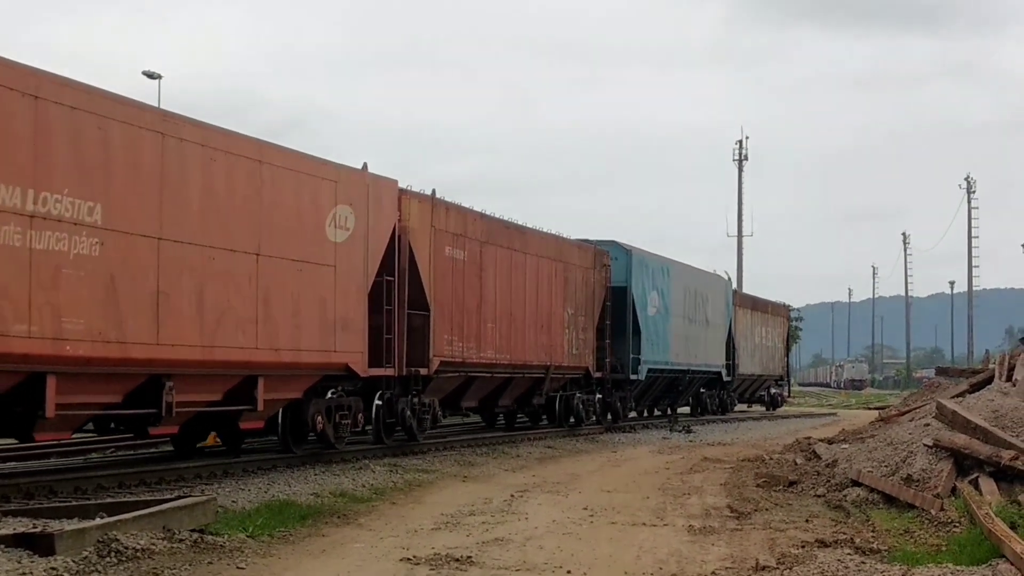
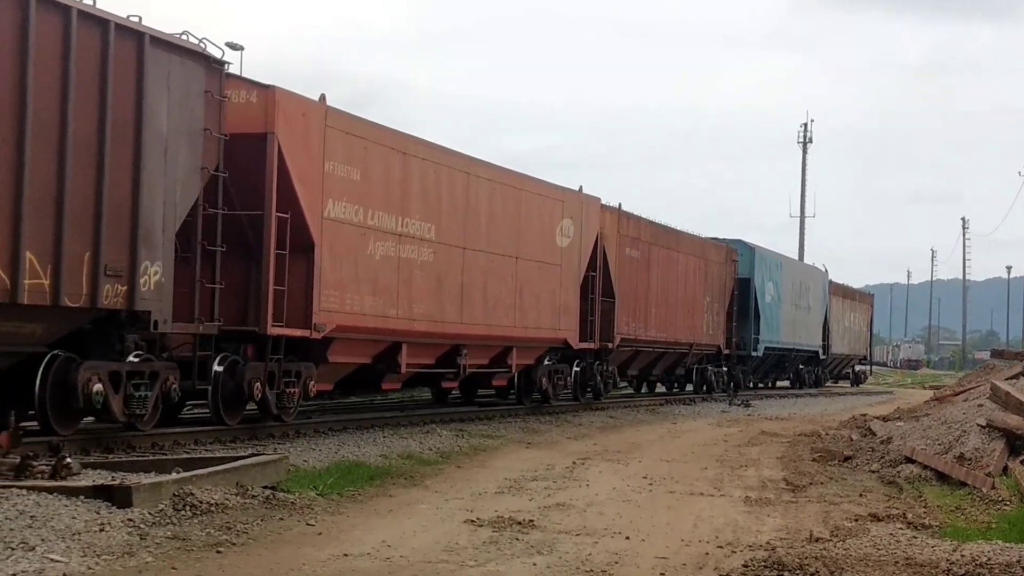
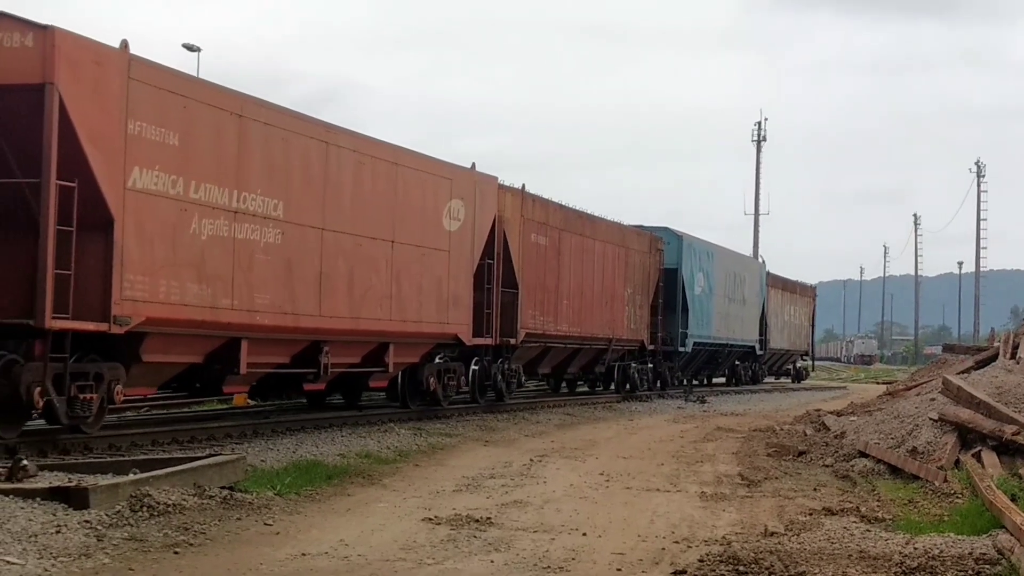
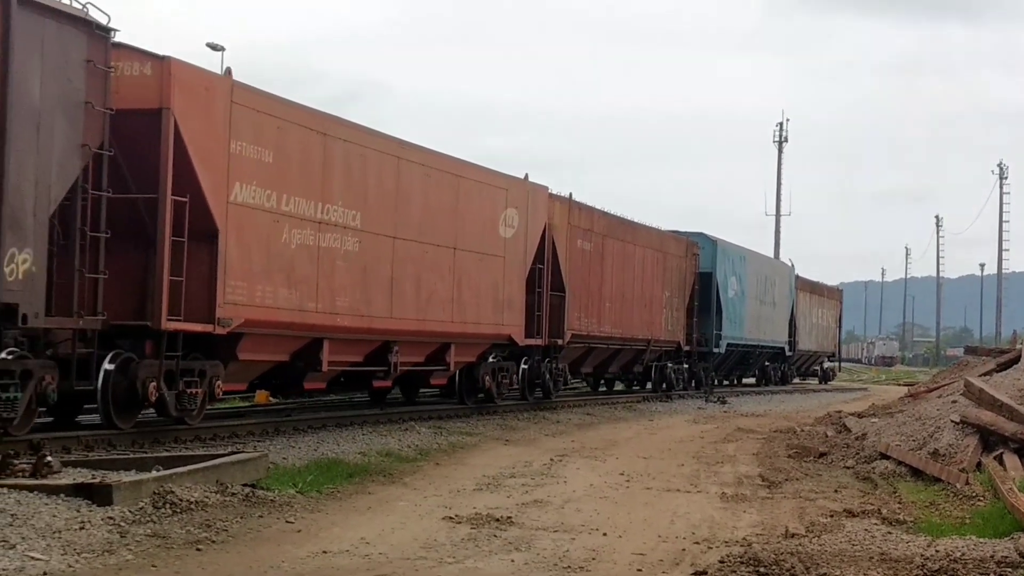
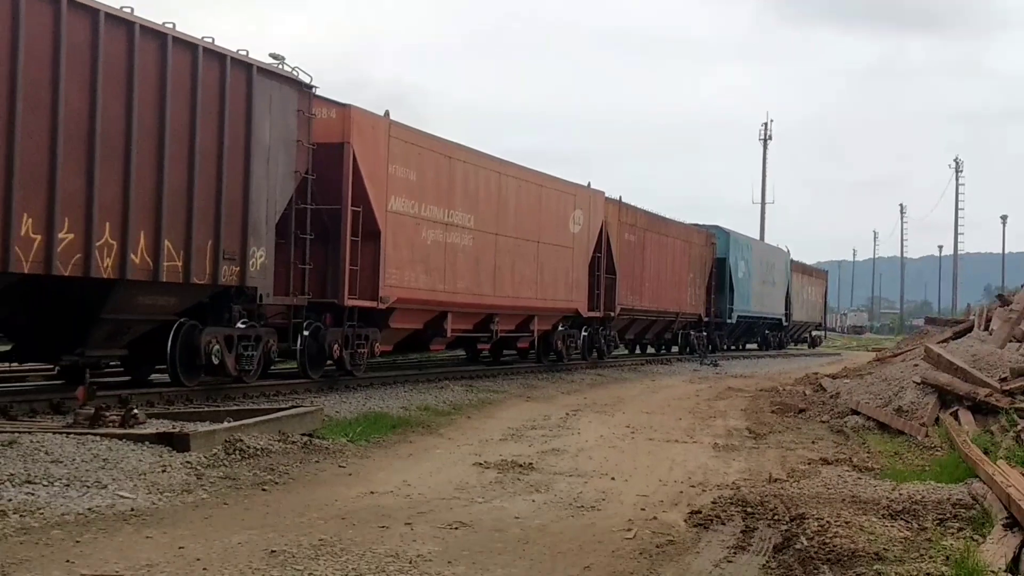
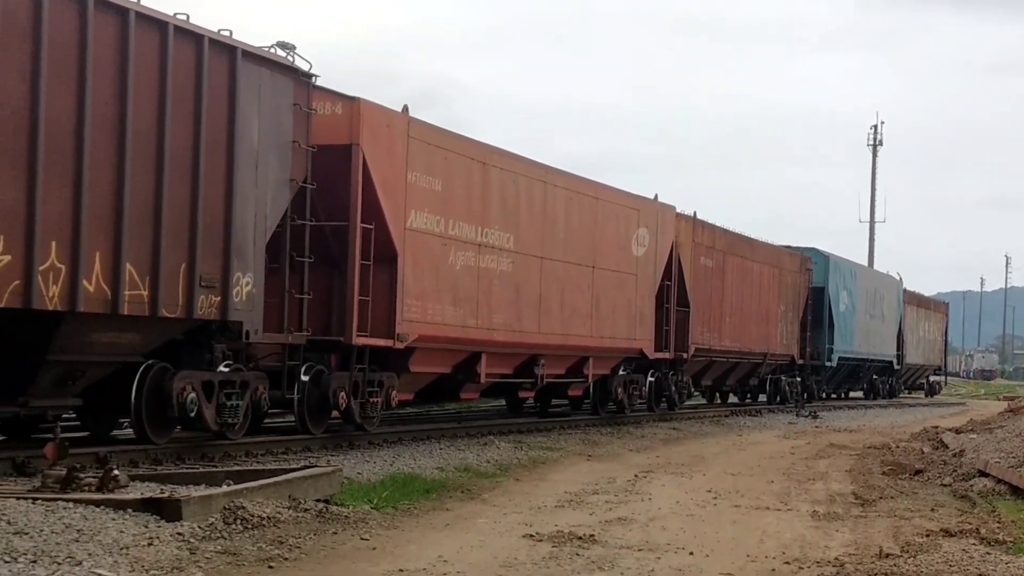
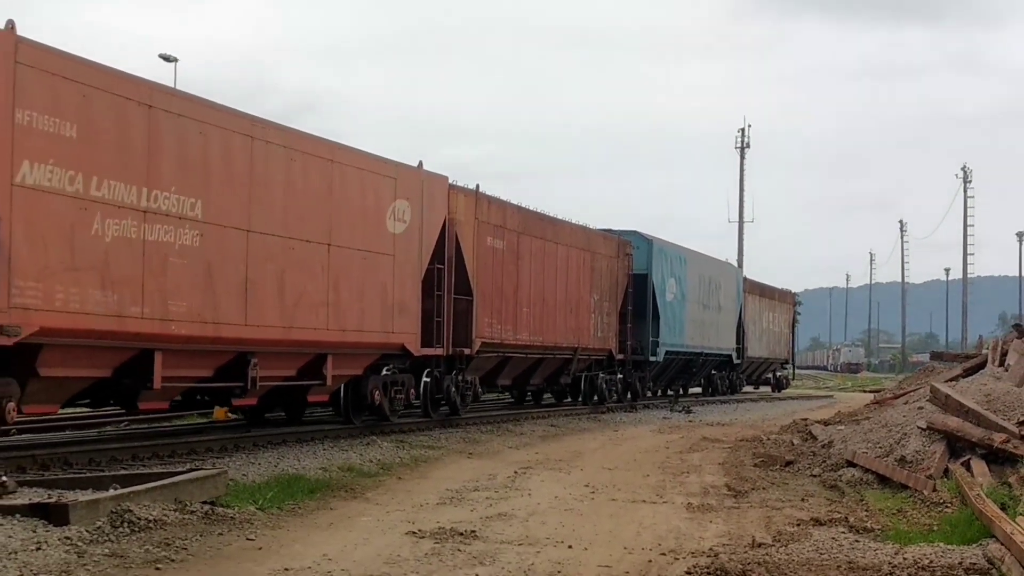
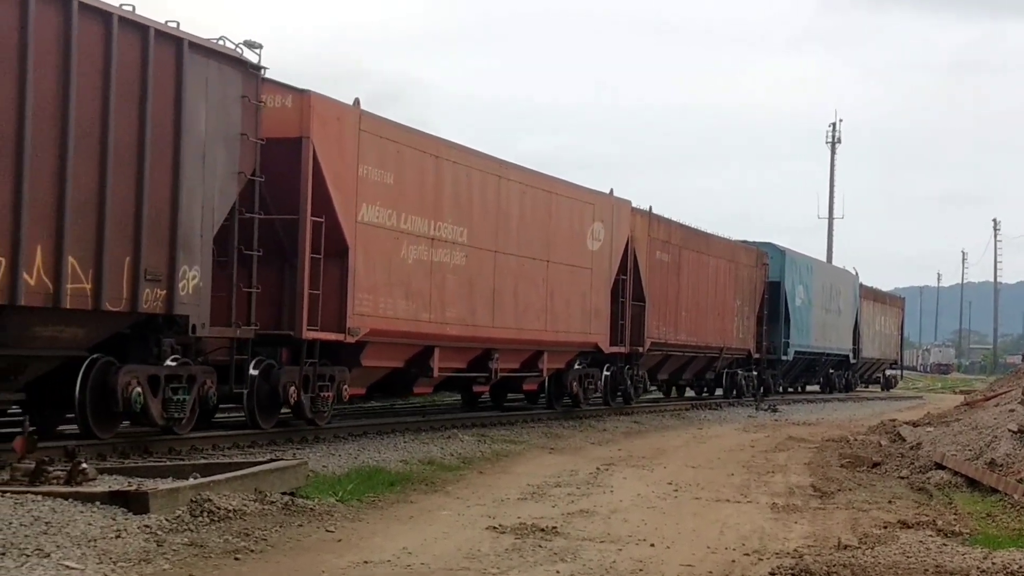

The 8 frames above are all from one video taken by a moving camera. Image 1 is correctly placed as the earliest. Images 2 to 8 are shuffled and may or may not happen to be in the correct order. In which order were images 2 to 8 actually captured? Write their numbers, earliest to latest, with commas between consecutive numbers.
7, 3, 4, 2, 8, 6, 5
